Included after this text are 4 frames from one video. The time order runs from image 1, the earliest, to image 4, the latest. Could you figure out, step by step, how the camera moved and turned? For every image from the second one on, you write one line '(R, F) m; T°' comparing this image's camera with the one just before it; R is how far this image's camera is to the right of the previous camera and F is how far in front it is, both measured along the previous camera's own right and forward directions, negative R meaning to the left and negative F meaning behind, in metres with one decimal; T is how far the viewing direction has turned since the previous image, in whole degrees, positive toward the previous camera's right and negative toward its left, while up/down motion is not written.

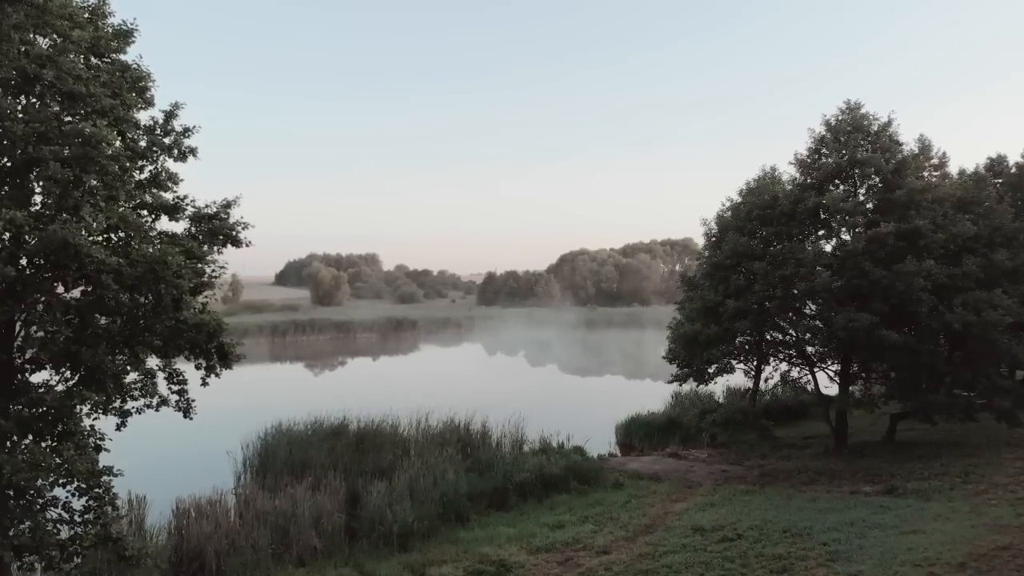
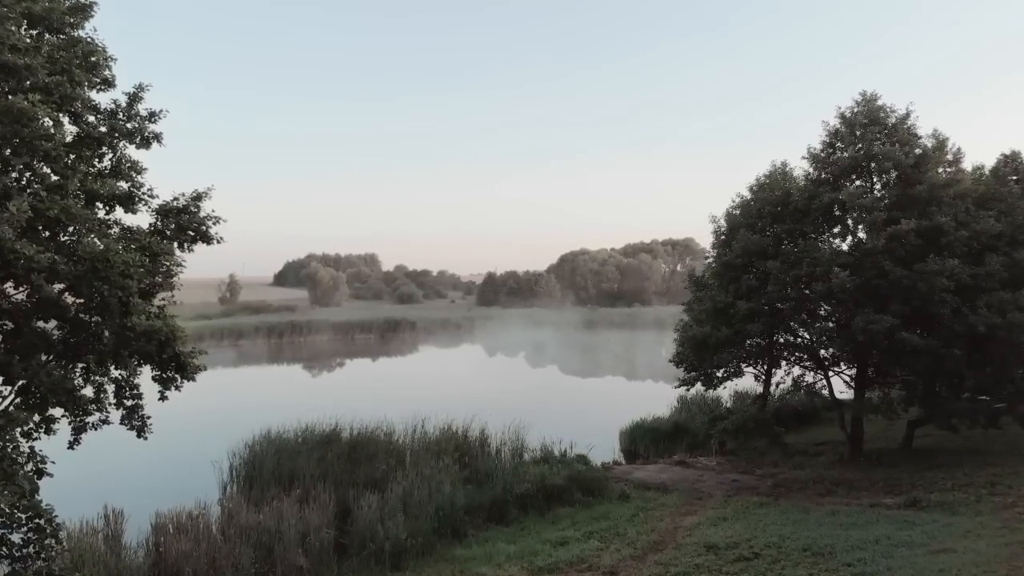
(0.0, +0.6) m; 0°
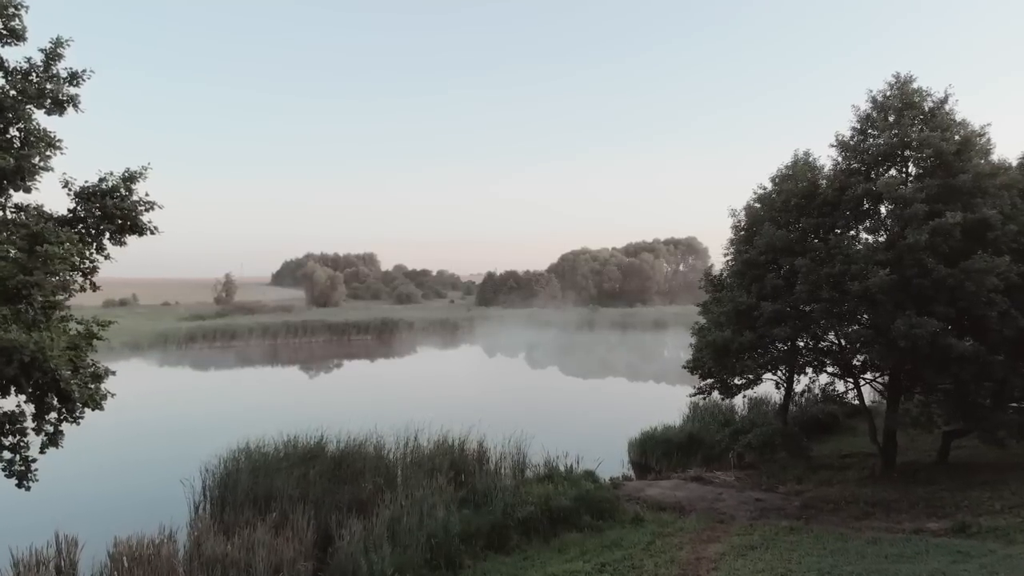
(0.0, +1.0) m; 0°
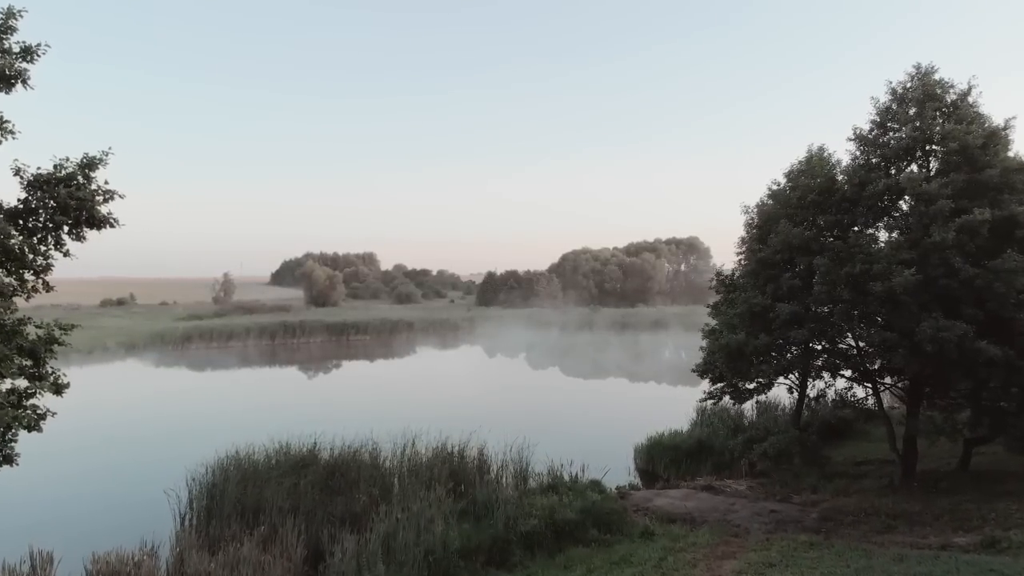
(0.0, +0.5) m; 0°
